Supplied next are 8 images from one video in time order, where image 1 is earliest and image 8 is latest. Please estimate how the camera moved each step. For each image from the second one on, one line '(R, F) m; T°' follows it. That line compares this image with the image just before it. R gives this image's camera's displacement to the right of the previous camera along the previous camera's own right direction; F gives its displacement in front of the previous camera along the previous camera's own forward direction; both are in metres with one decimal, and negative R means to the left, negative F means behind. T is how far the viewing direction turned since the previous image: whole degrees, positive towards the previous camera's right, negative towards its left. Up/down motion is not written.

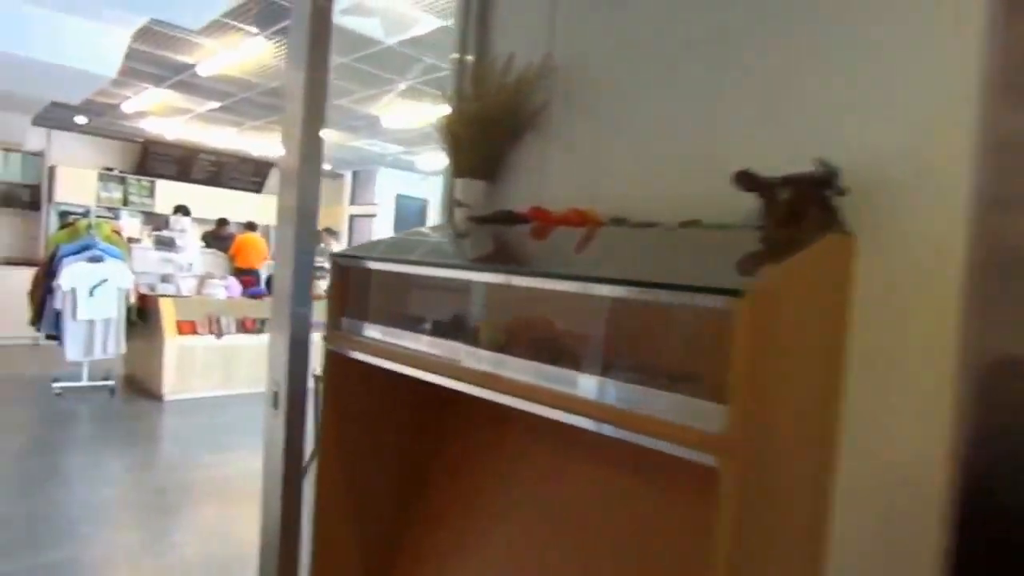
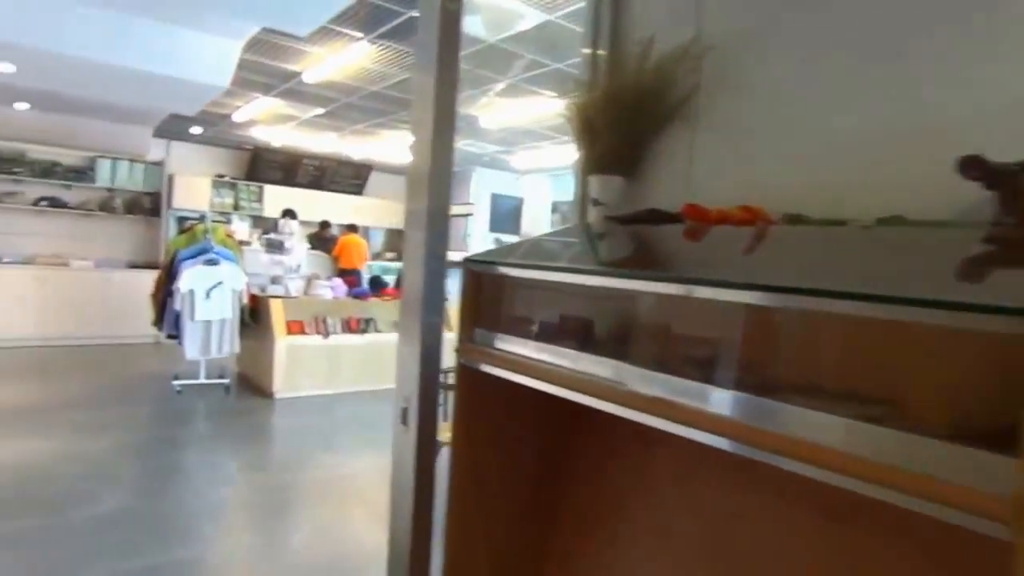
(-0.1, +0.1) m; -7°
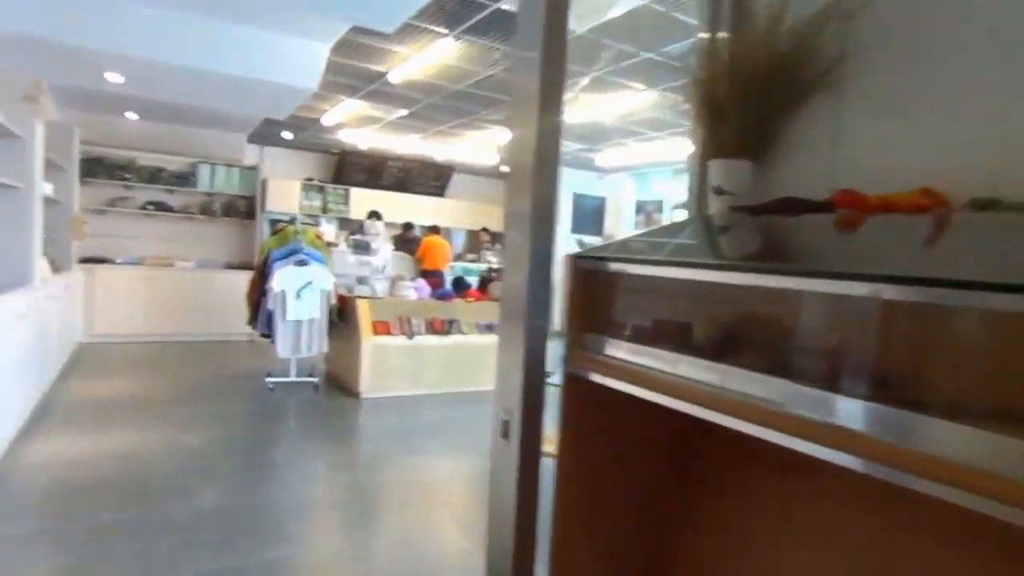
(0.0, +0.1) m; -7°
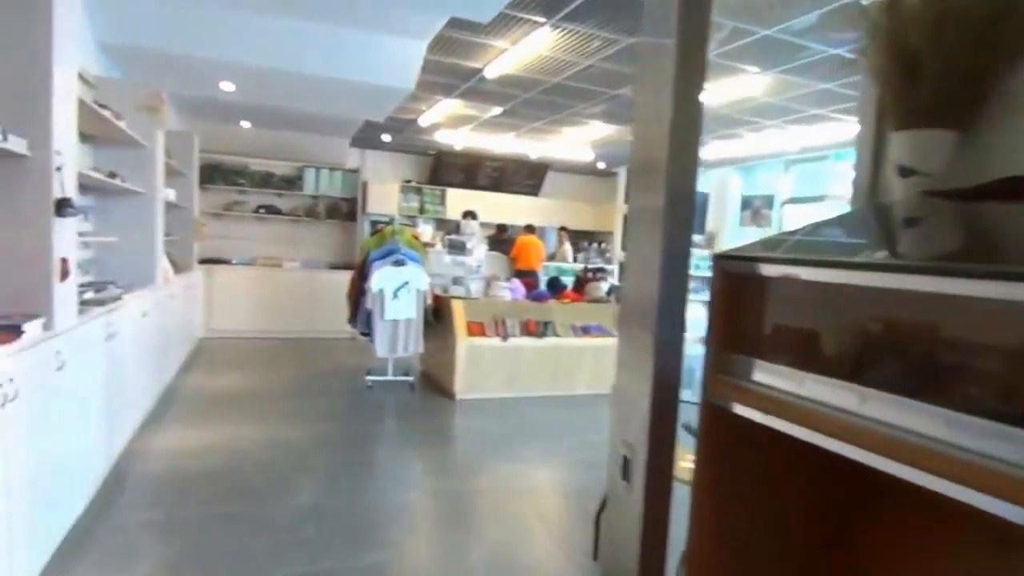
(0.0, +0.2) m; -8°
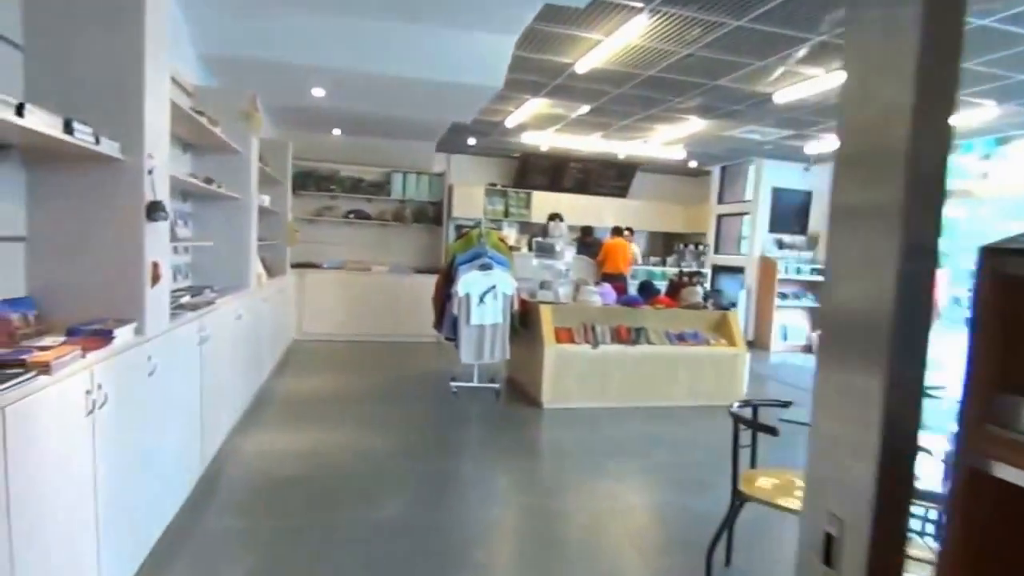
(-0.1, +0.2) m; -7°
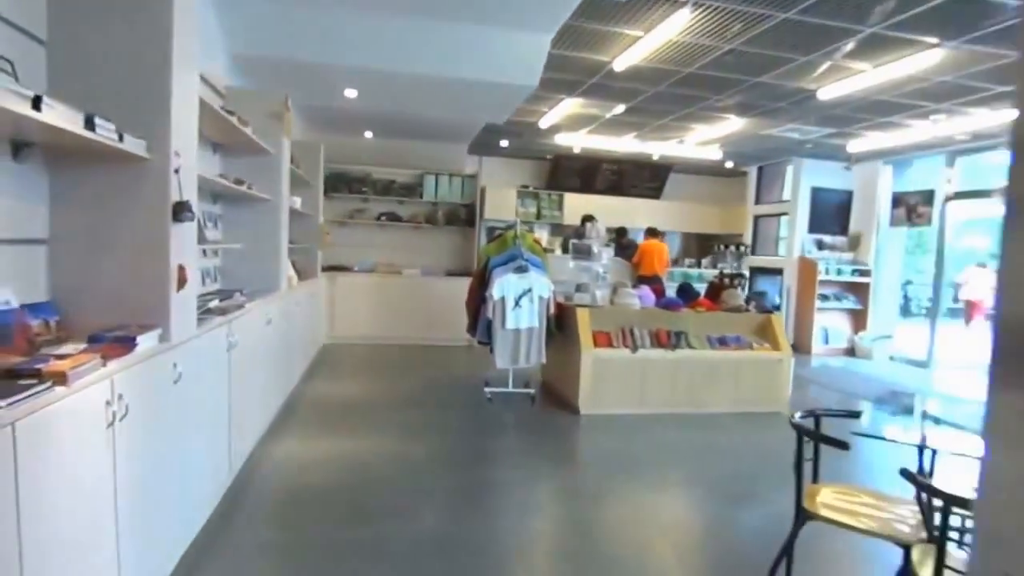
(0.0, +0.2) m; -3°
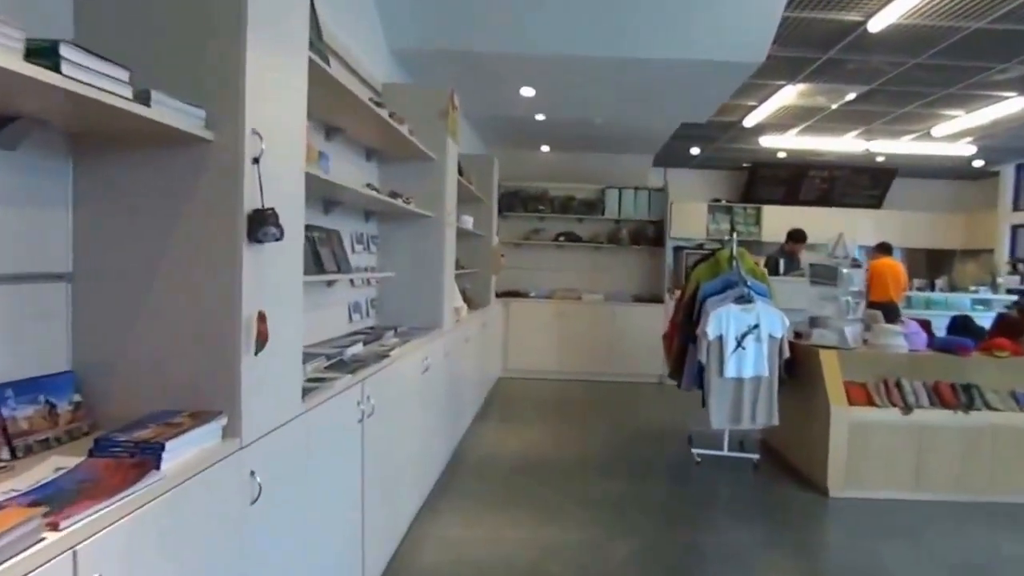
(-0.3, +1.2) m; -14°
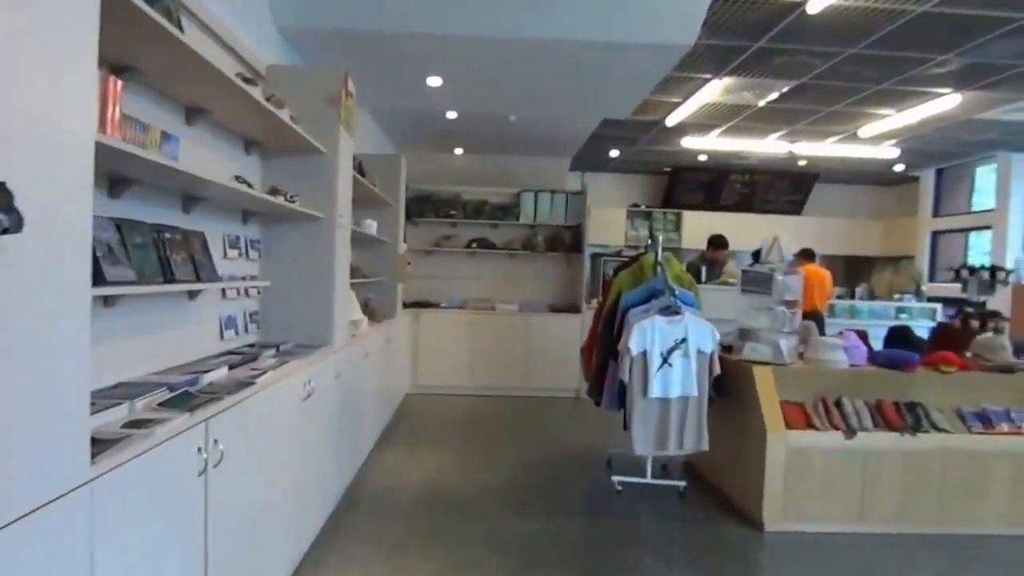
(+0.1, +0.5) m; +7°
